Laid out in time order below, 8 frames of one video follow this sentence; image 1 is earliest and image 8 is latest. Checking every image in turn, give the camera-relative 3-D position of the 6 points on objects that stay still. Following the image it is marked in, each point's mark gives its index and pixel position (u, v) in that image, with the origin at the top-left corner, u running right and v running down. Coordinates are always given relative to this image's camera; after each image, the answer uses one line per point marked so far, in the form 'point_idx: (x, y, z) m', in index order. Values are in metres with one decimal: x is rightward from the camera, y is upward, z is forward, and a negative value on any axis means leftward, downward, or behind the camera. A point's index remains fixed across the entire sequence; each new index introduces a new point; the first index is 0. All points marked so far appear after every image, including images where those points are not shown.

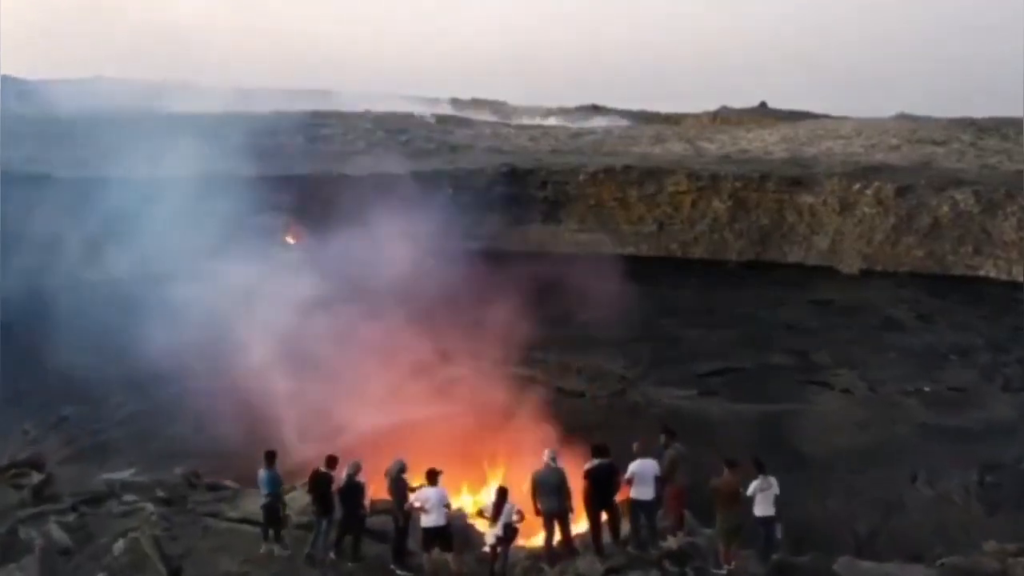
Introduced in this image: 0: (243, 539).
0: (-2.3, -2.2, +11.2) m
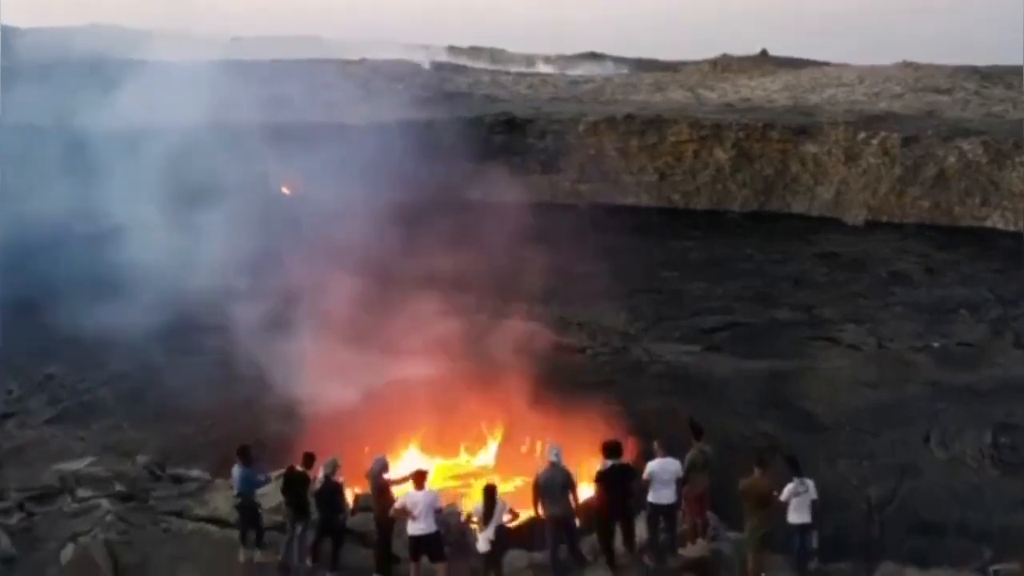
0: (-2.3, -2.0, +9.9) m
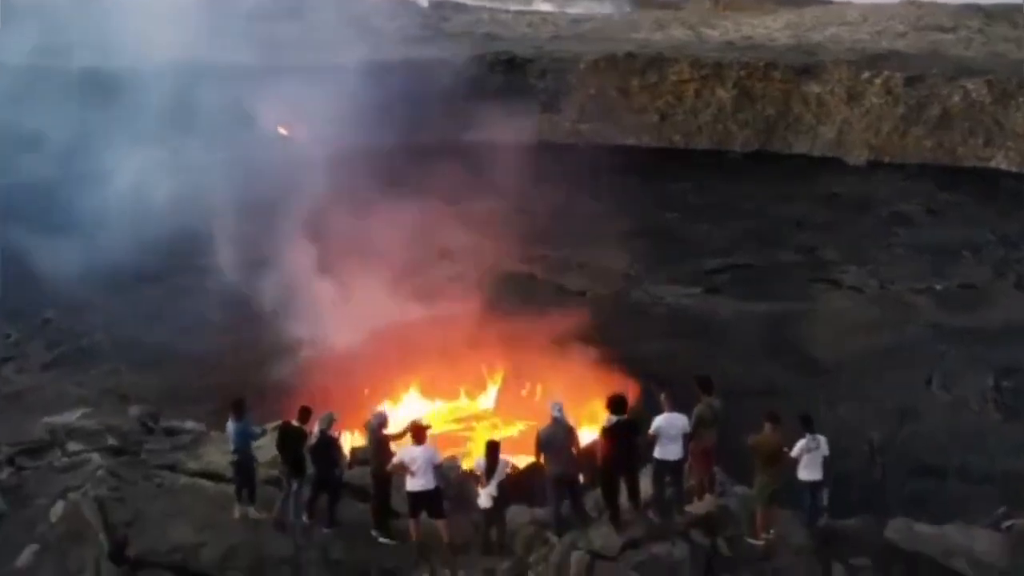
0: (-2.3, -1.6, +9.7) m
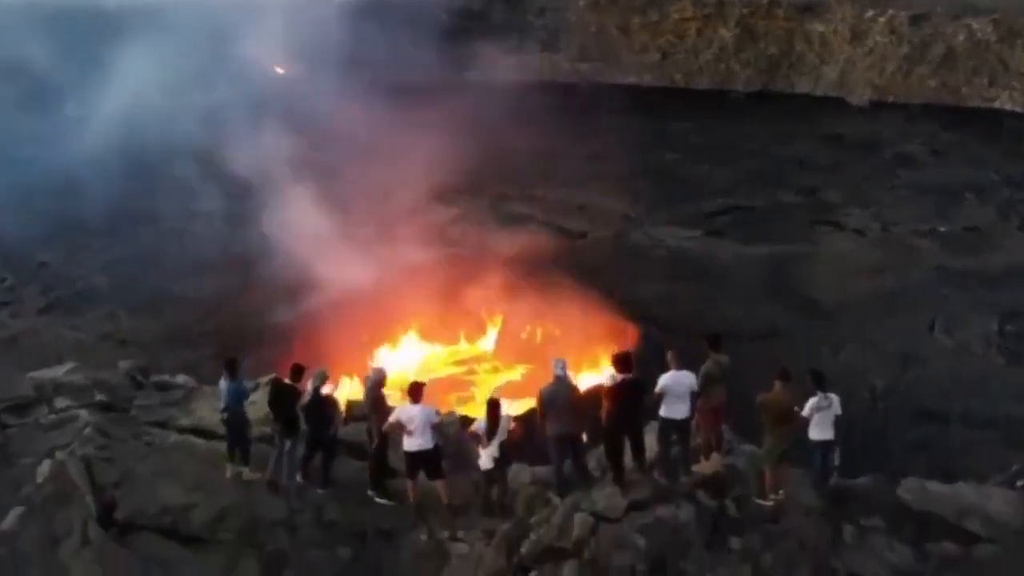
0: (-2.3, -1.2, +9.4) m
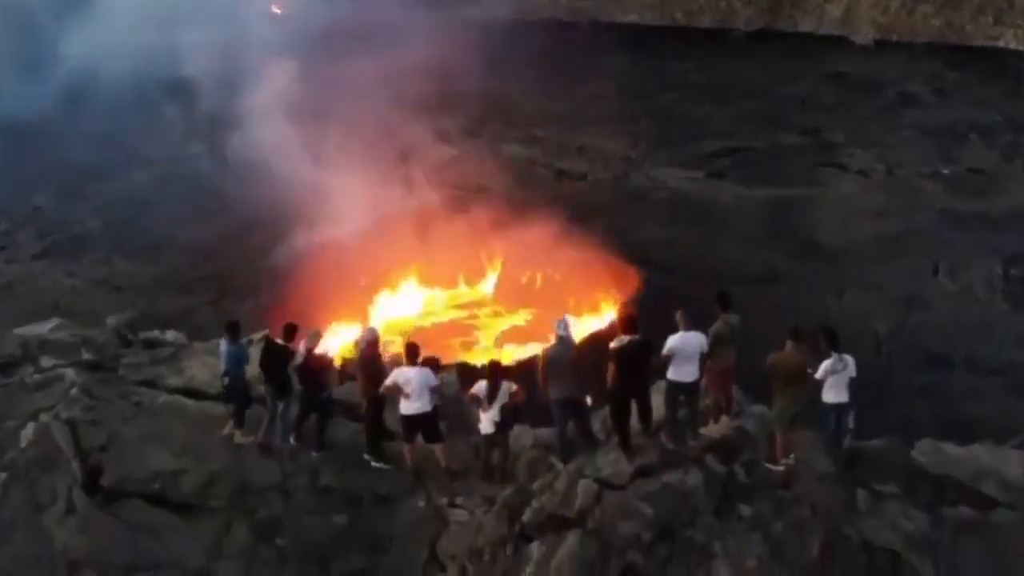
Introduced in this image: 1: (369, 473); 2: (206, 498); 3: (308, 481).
0: (-2.3, -0.9, +9.1) m
1: (-0.9, -1.2, +8.6) m
2: (-2.0, -1.4, +8.4) m
3: (-1.3, -1.3, +8.5) m
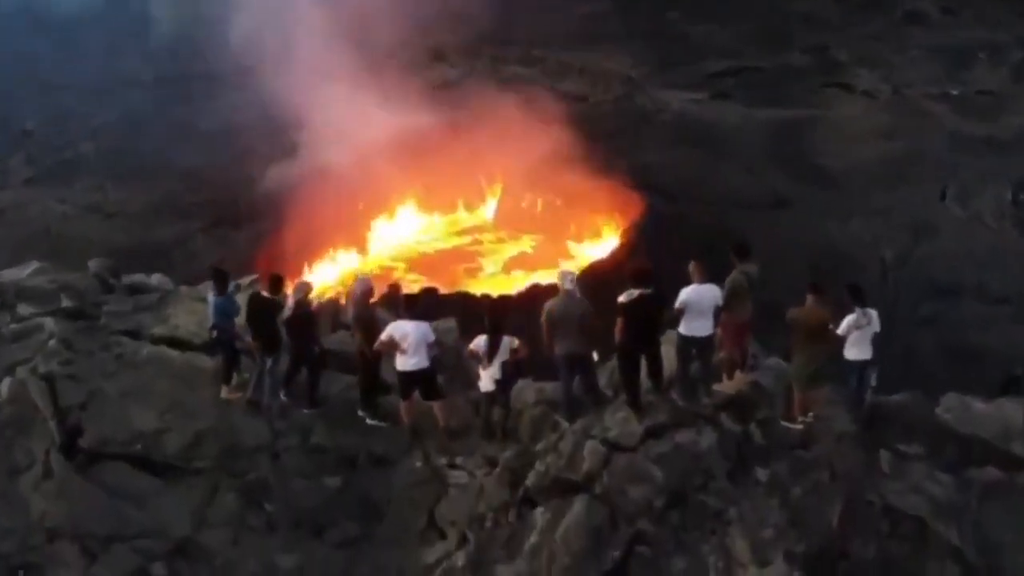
0: (-2.3, -0.6, +8.6) m
1: (-0.9, -0.9, +8.2) m
2: (-2.0, -1.1, +8.0) m
3: (-1.3, -0.9, +8.1) m
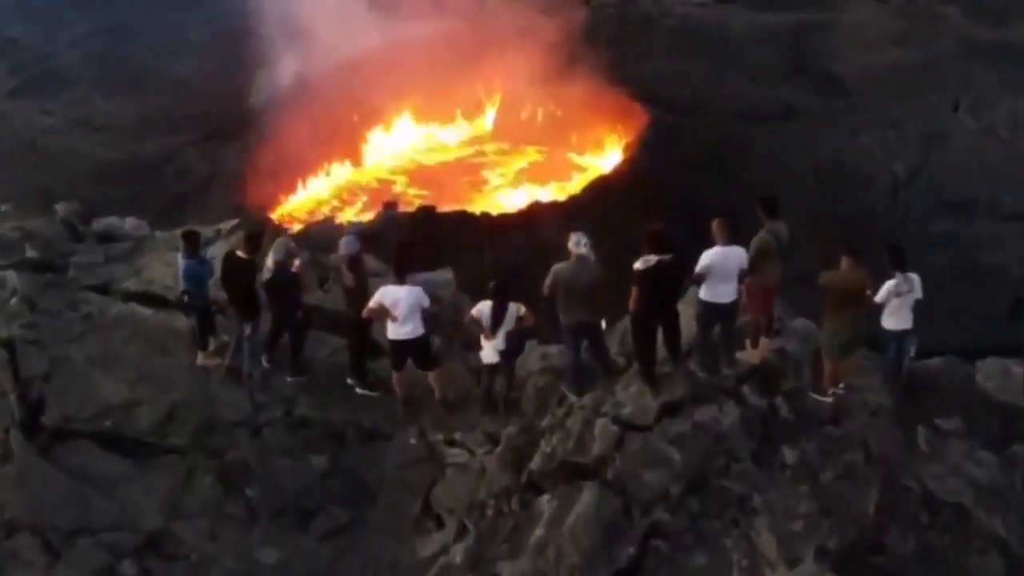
0: (-2.3, -0.3, +7.9) m
1: (-0.9, -0.7, +7.5) m
2: (-2.0, -0.8, +7.3) m
3: (-1.3, -0.7, +7.4) m
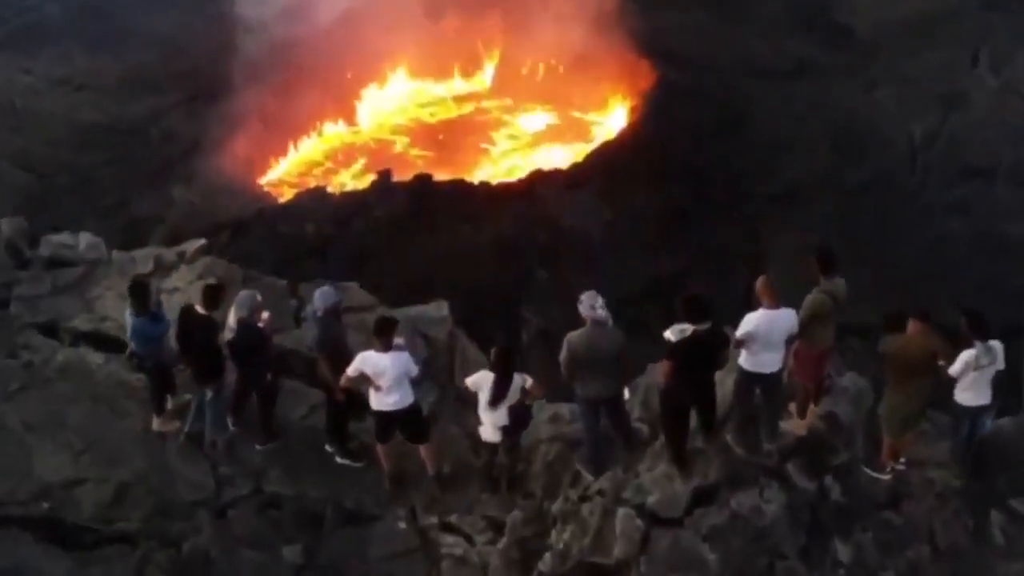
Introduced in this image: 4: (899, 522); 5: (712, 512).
0: (-2.2, -0.6, +6.9) m
1: (-0.9, -0.9, +6.5) m
2: (-1.9, -1.0, +6.3) m
3: (-1.3, -1.0, +6.4) m
4: (+1.8, -1.1, +6.0) m
5: (+0.9, -1.0, +5.9) m
